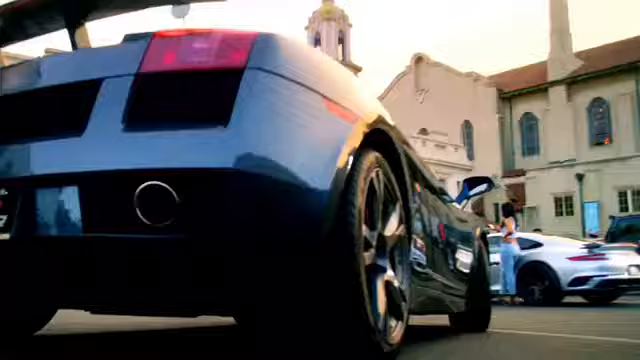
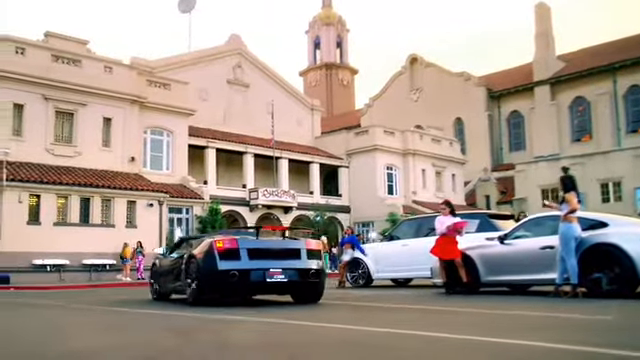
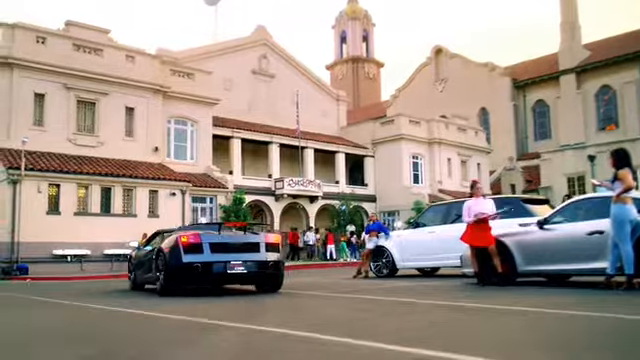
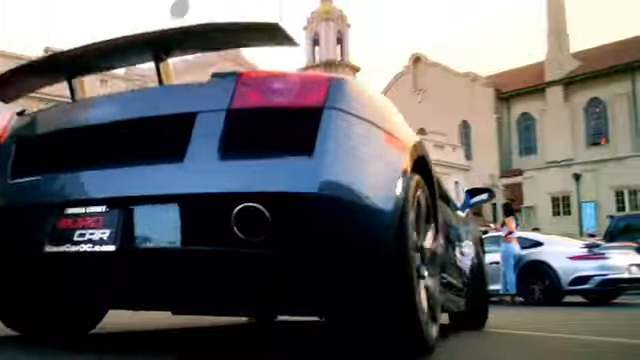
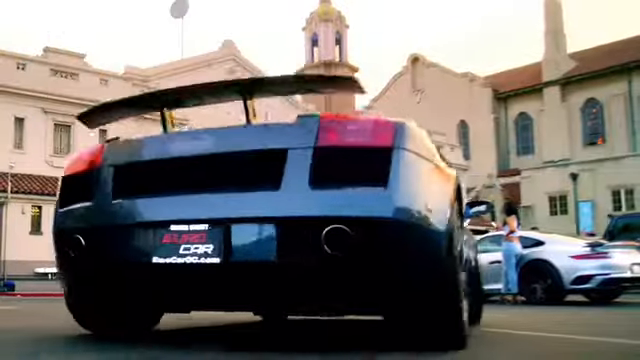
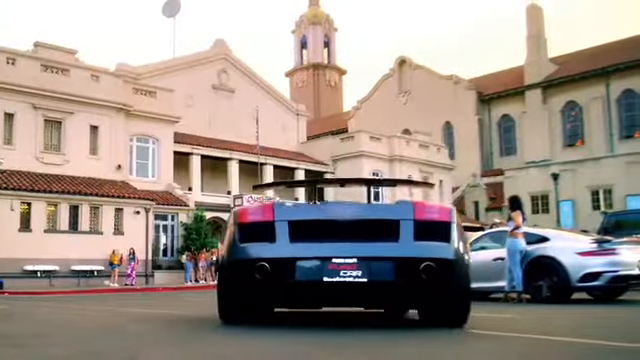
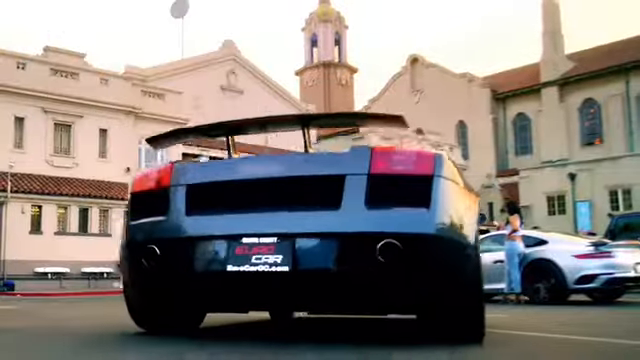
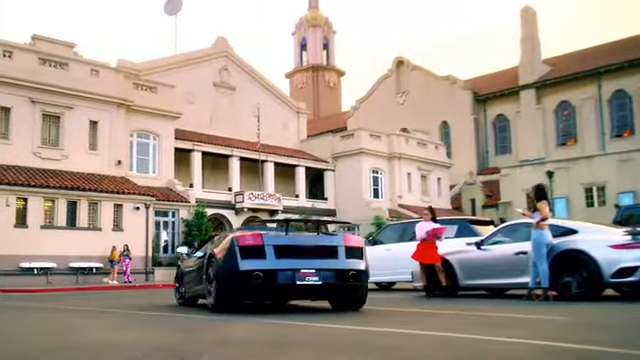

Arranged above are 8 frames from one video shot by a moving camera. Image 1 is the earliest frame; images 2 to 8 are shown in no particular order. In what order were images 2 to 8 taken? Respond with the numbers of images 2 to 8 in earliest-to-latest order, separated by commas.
4, 5, 7, 6, 8, 2, 3
